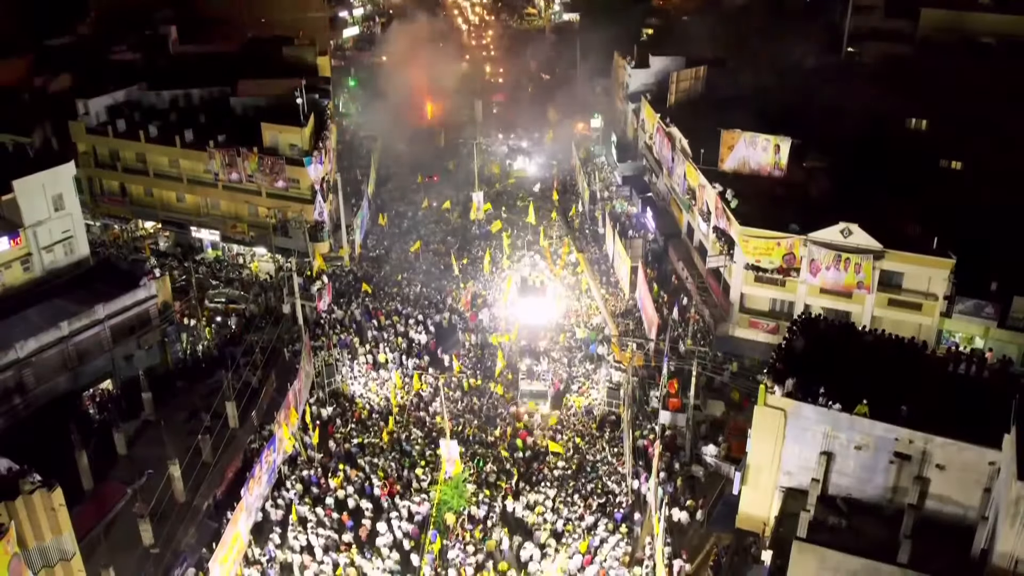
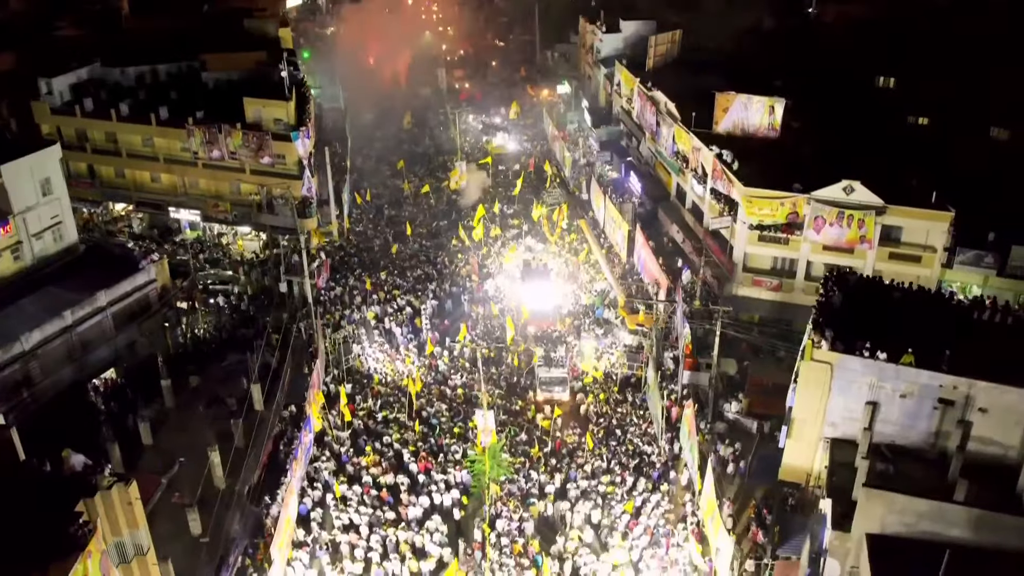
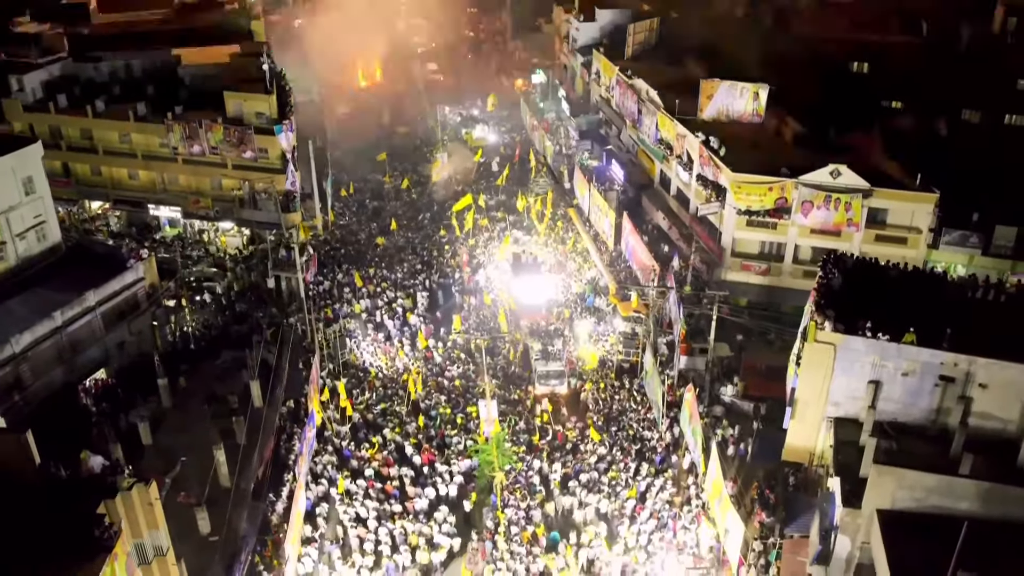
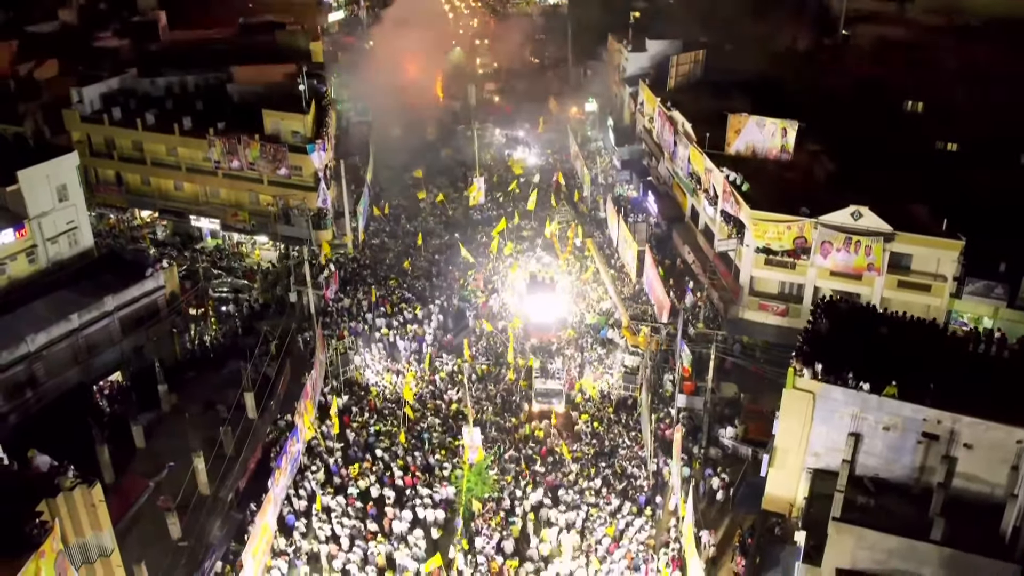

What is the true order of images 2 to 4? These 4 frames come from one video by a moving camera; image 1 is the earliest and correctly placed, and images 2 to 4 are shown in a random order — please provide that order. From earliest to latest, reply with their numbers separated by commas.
4, 2, 3
